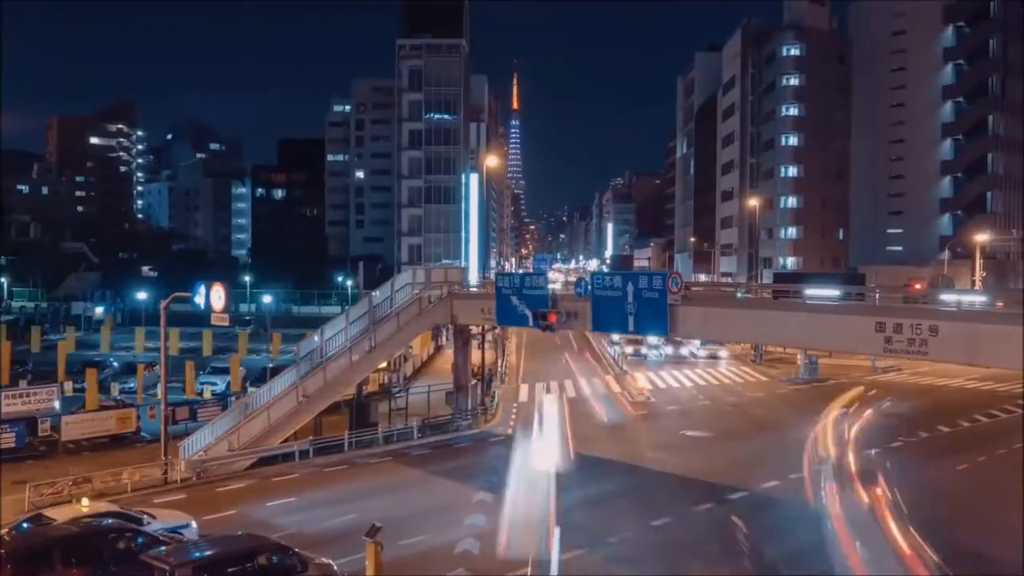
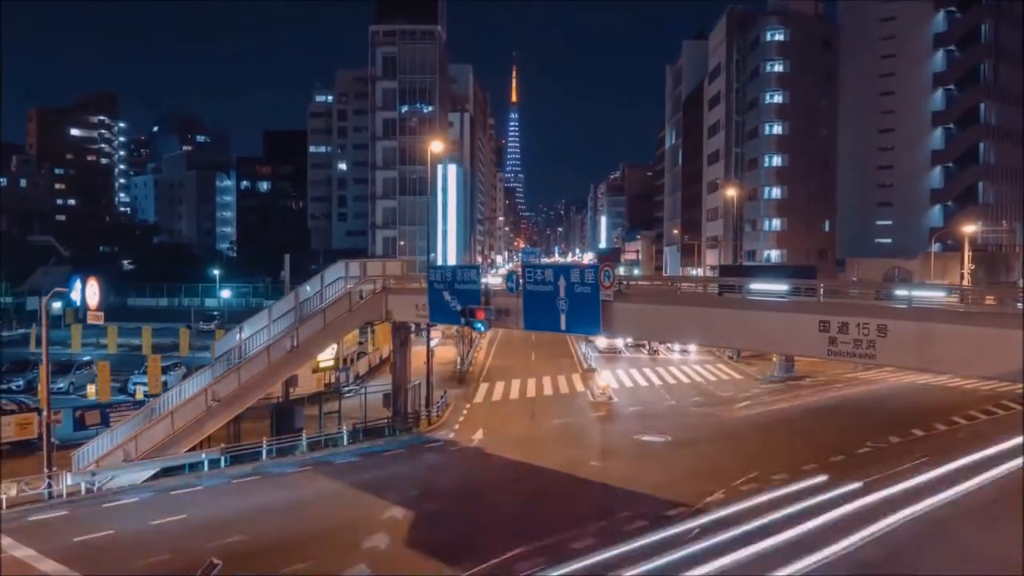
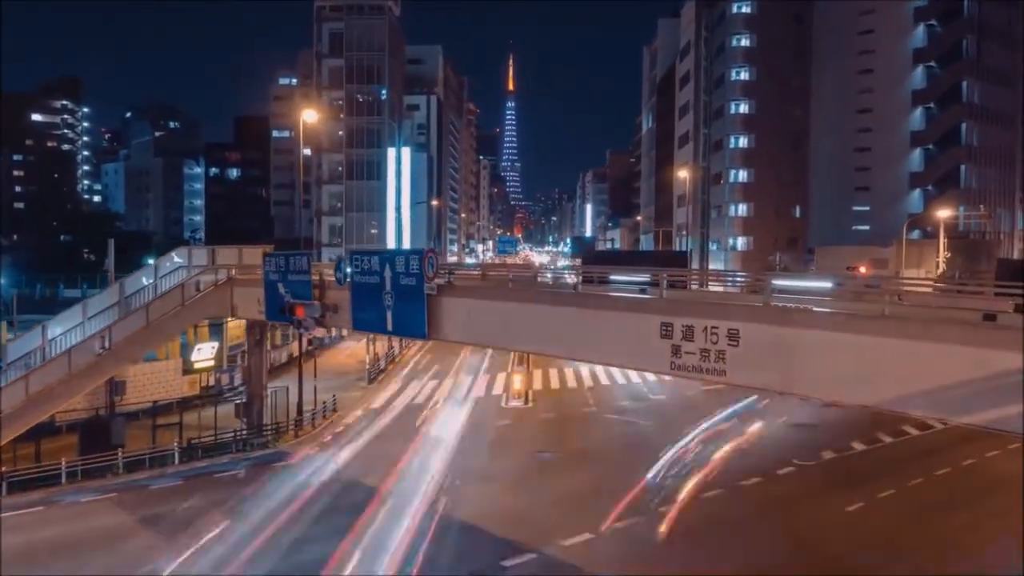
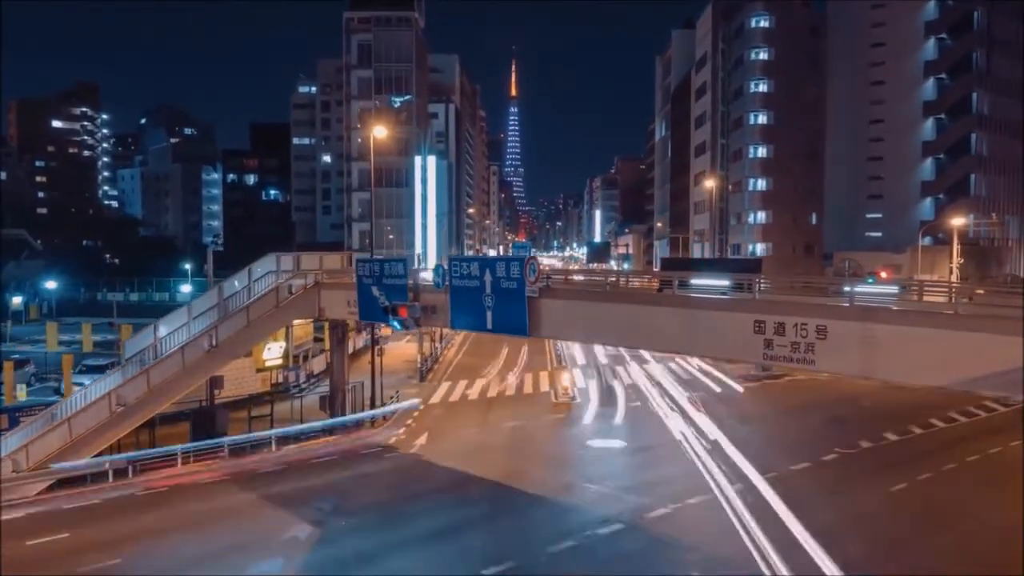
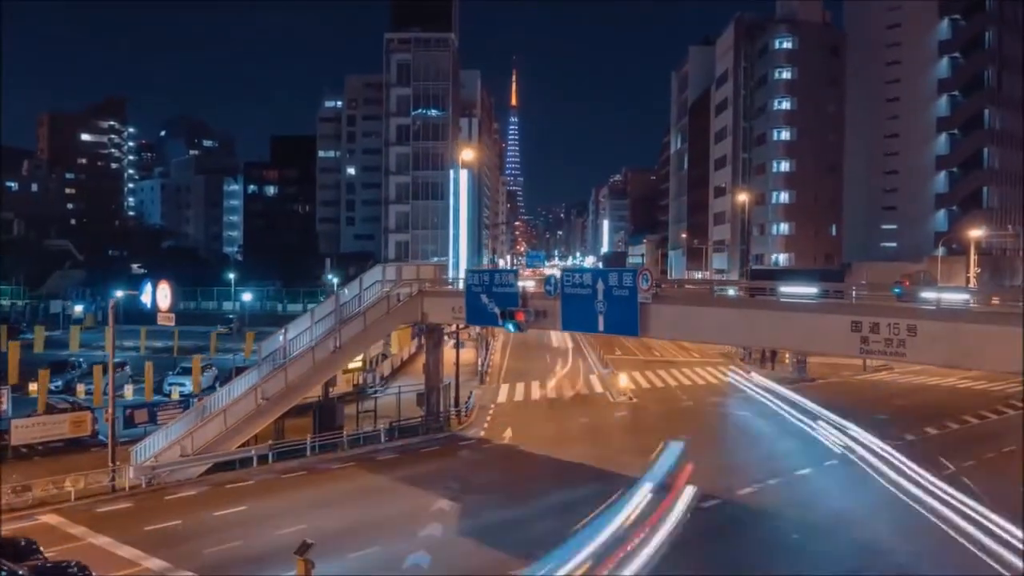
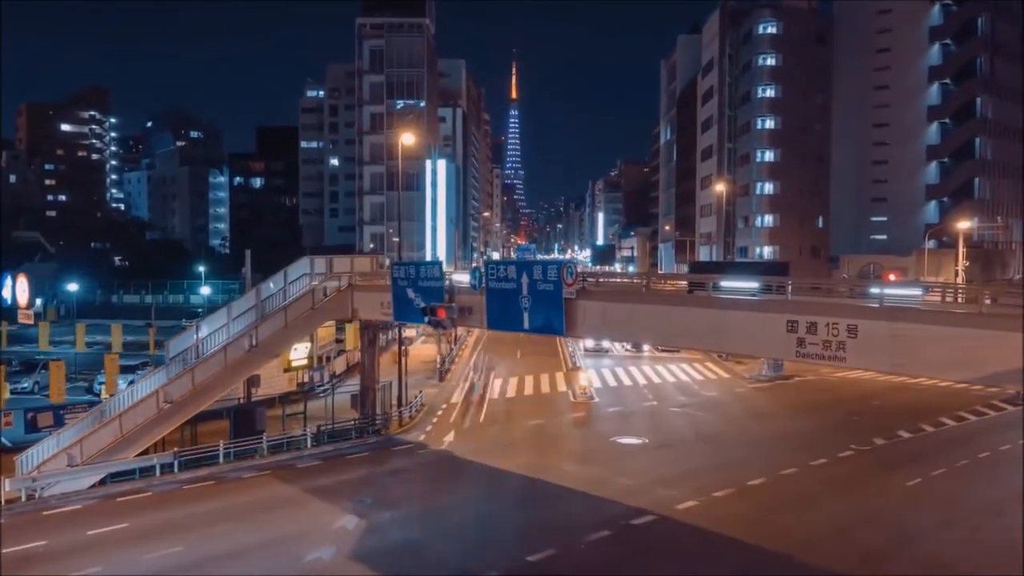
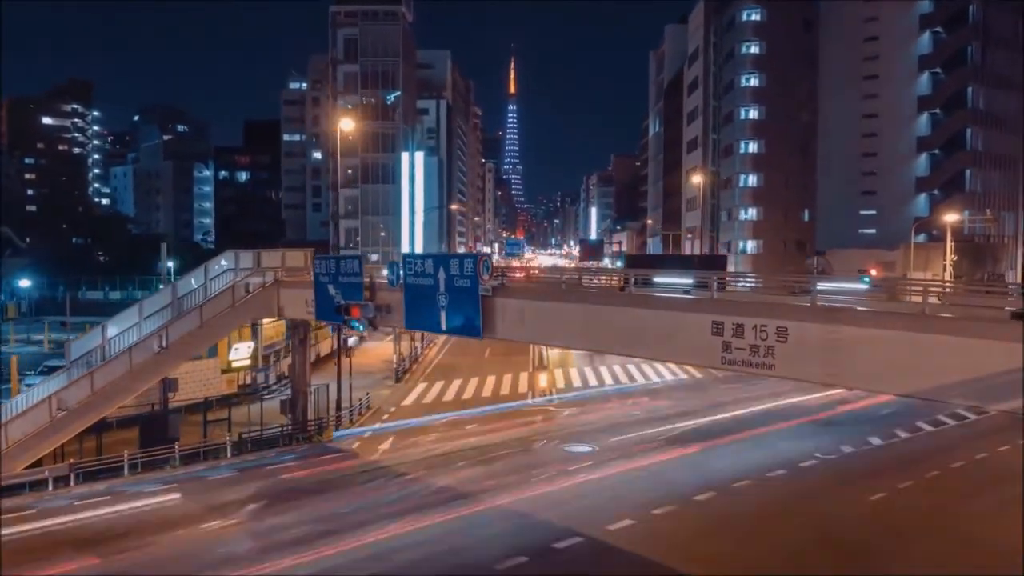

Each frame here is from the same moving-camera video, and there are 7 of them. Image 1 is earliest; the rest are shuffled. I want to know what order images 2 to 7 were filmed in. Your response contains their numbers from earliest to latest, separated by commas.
5, 2, 6, 4, 7, 3
